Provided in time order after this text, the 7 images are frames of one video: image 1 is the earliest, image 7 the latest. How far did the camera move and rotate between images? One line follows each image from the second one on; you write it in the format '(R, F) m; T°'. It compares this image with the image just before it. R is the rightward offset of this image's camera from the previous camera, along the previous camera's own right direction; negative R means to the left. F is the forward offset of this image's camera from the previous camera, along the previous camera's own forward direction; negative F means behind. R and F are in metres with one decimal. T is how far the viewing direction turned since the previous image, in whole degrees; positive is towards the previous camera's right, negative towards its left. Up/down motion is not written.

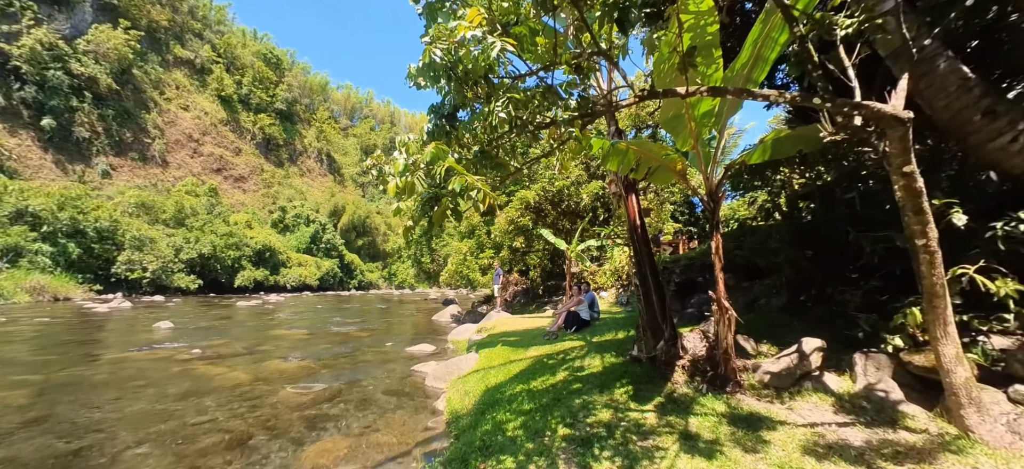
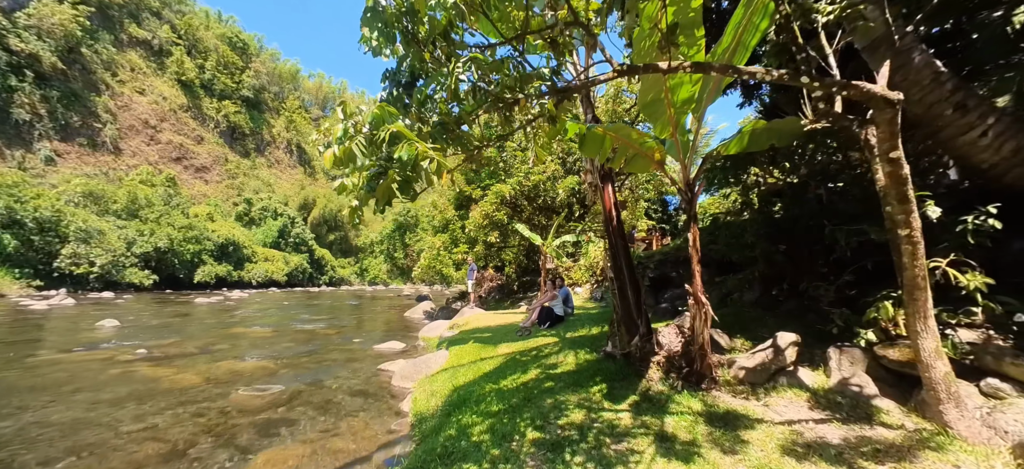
(+0.1, +0.2) m; +3°
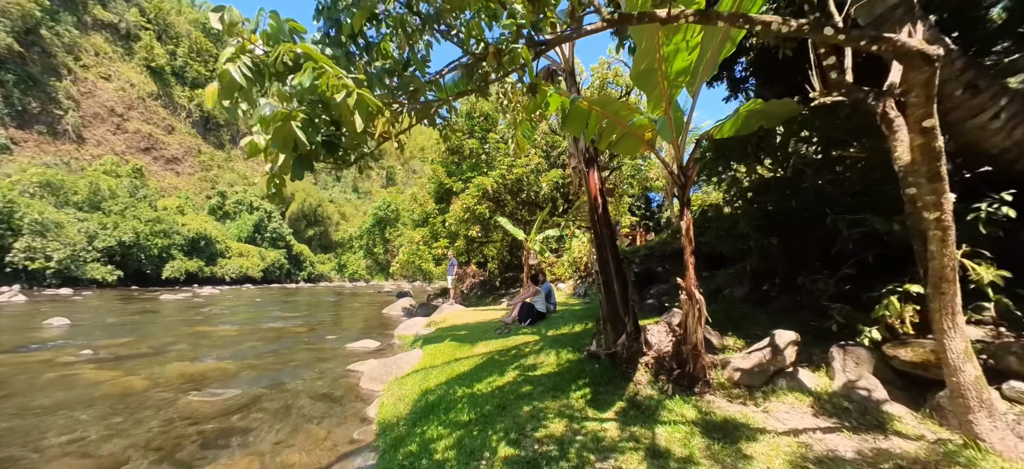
(+0.1, +0.4) m; +2°
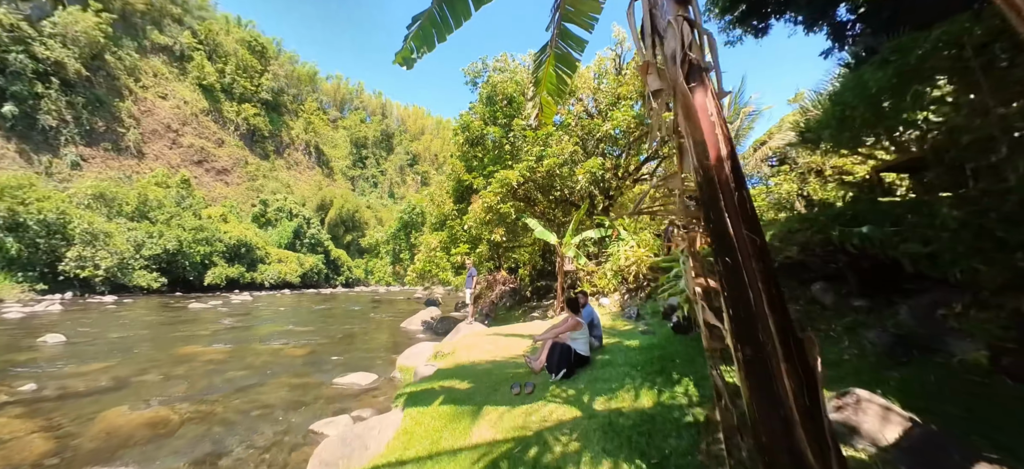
(+0.1, +2.0) m; -5°
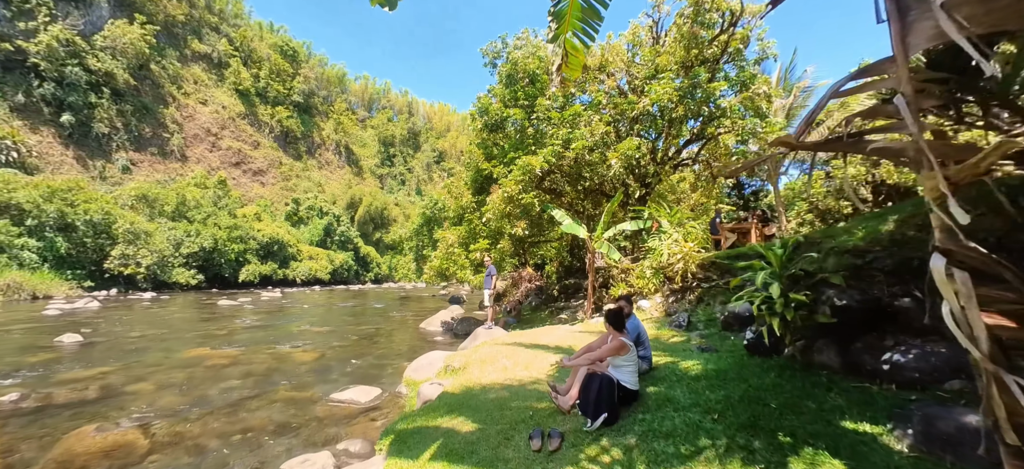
(+0.1, +1.1) m; -4°
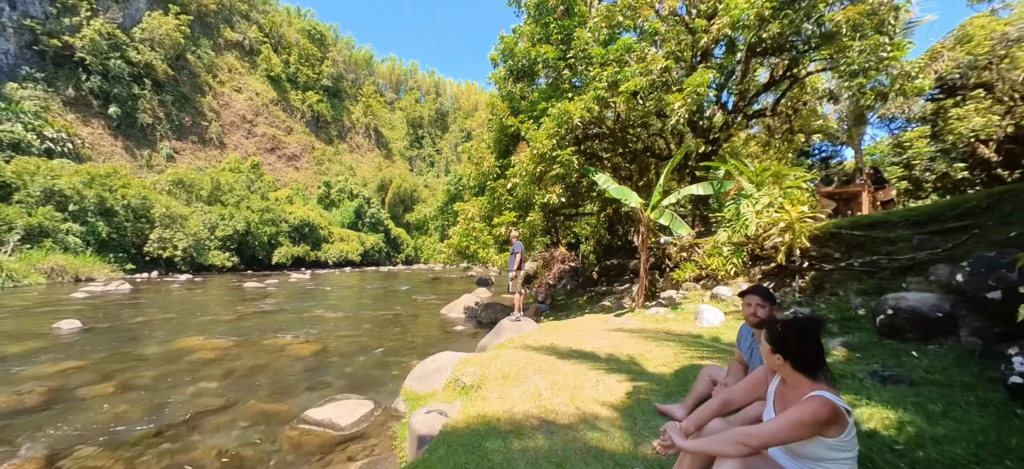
(0.0, +1.7) m; -4°
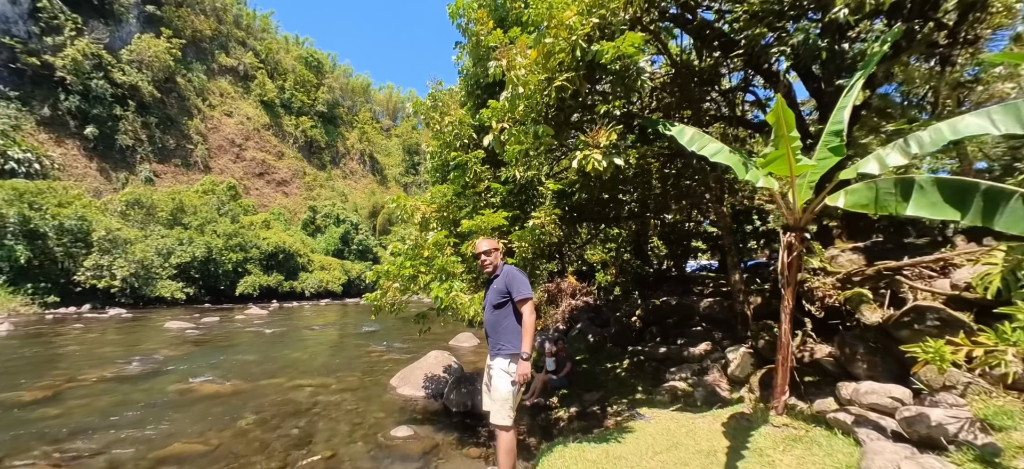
(+0.1, +4.2) m; 0°
